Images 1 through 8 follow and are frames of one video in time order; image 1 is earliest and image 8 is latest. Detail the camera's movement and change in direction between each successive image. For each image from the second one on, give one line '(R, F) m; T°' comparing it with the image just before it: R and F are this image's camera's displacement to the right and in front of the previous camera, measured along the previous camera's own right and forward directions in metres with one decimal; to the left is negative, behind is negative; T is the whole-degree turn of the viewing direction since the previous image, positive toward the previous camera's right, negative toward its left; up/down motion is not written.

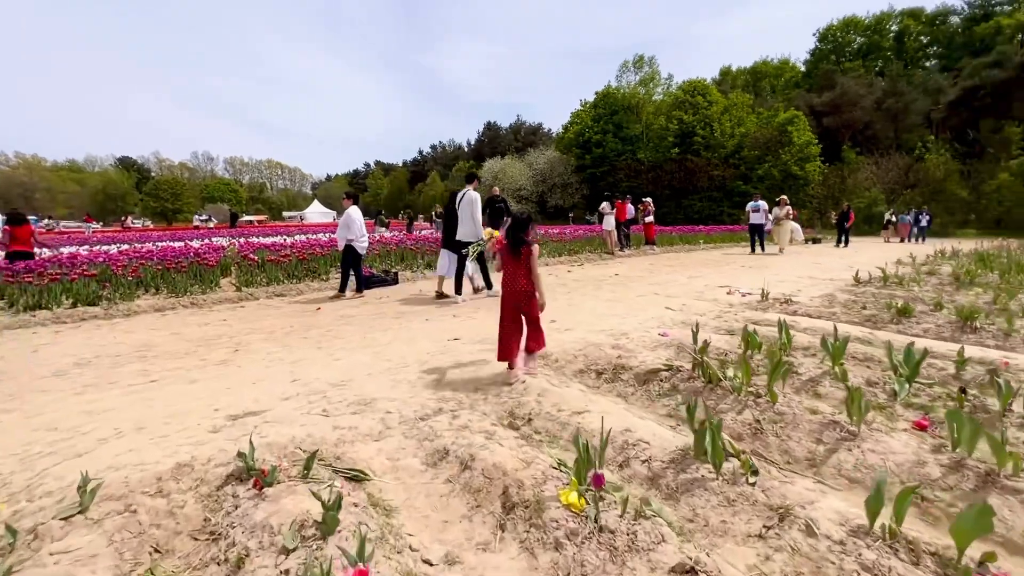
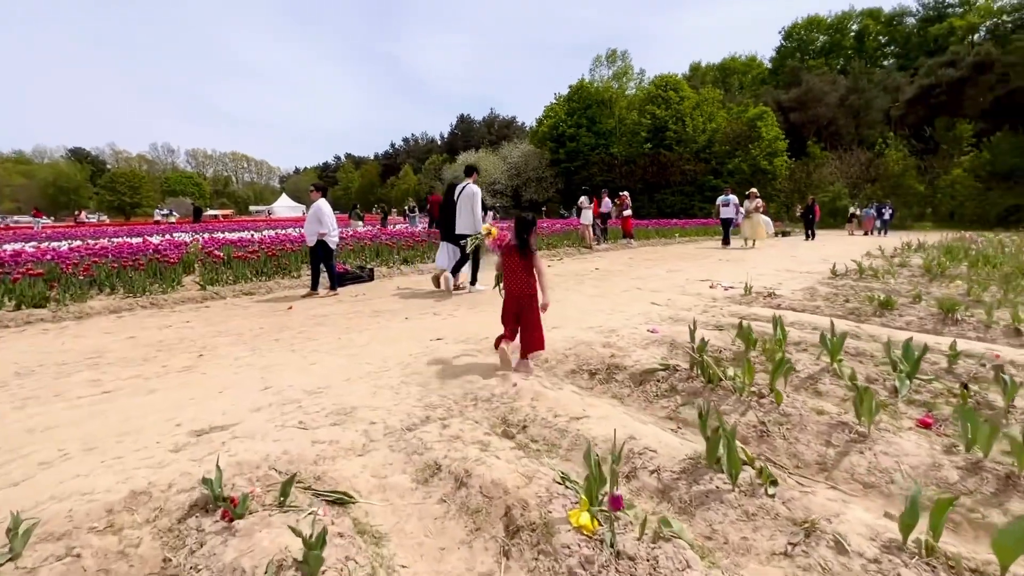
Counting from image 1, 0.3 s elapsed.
(-0.1, +0.3) m; +3°
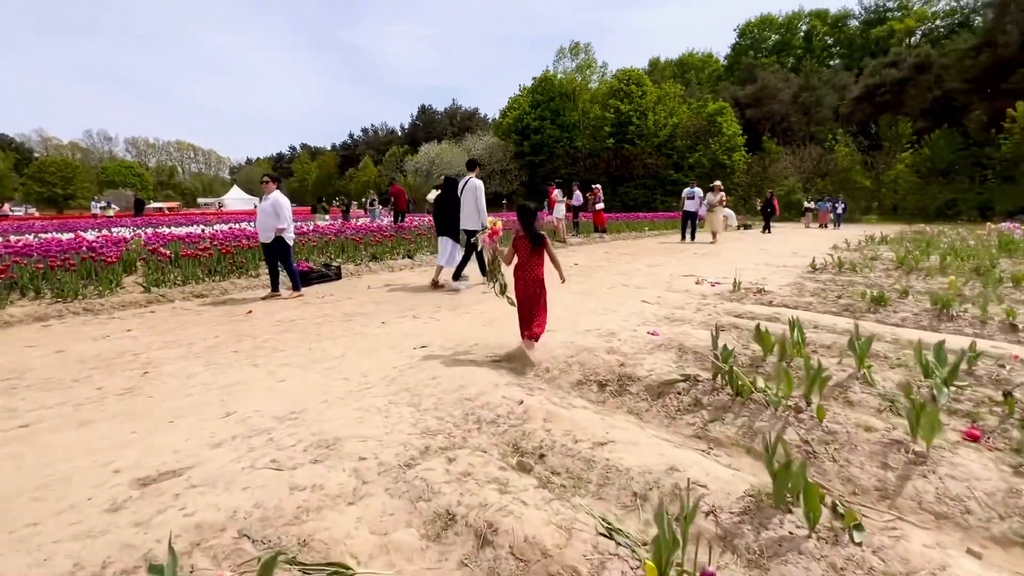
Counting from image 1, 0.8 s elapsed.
(-0.3, +0.5) m; +4°
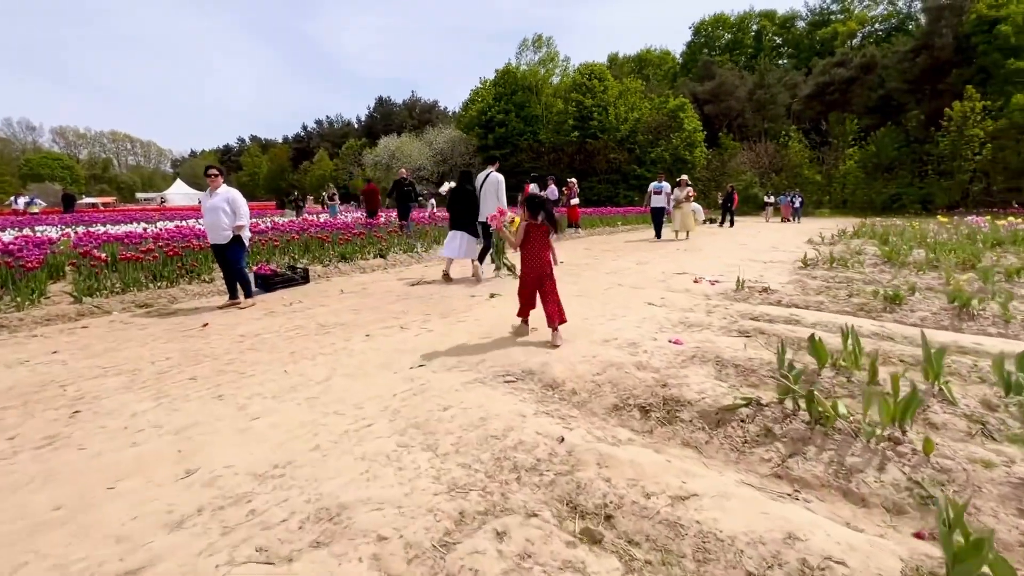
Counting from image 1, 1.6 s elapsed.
(-0.5, +0.7) m; +5°
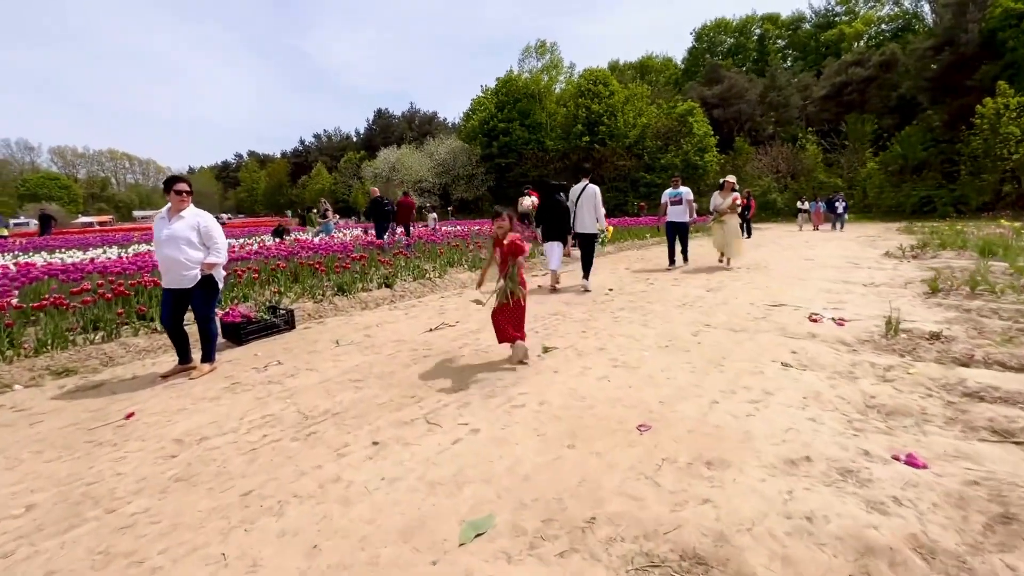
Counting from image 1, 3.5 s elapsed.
(-0.7, +2.1) m; 0°
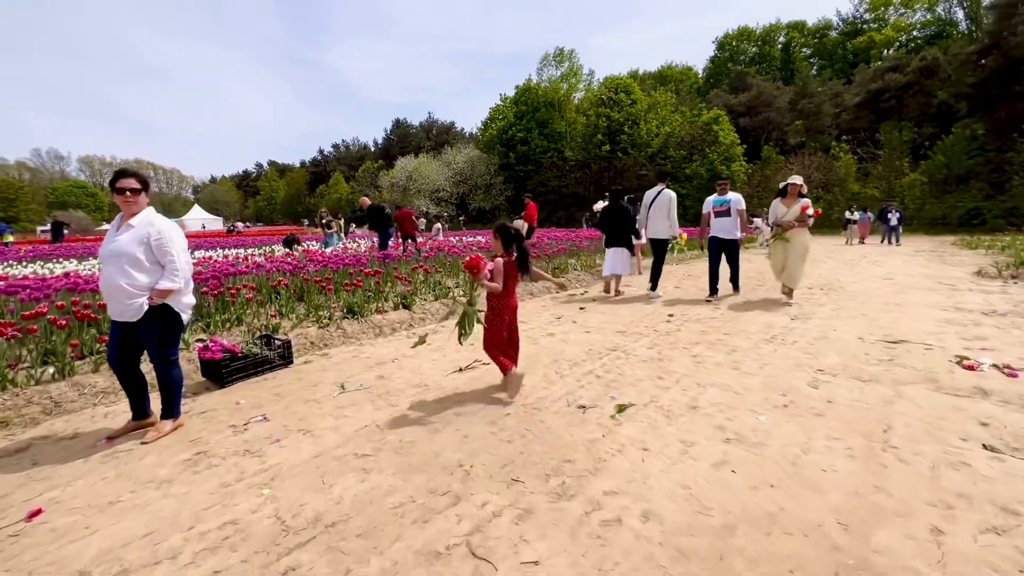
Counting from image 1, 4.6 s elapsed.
(-0.4, +1.4) m; -2°
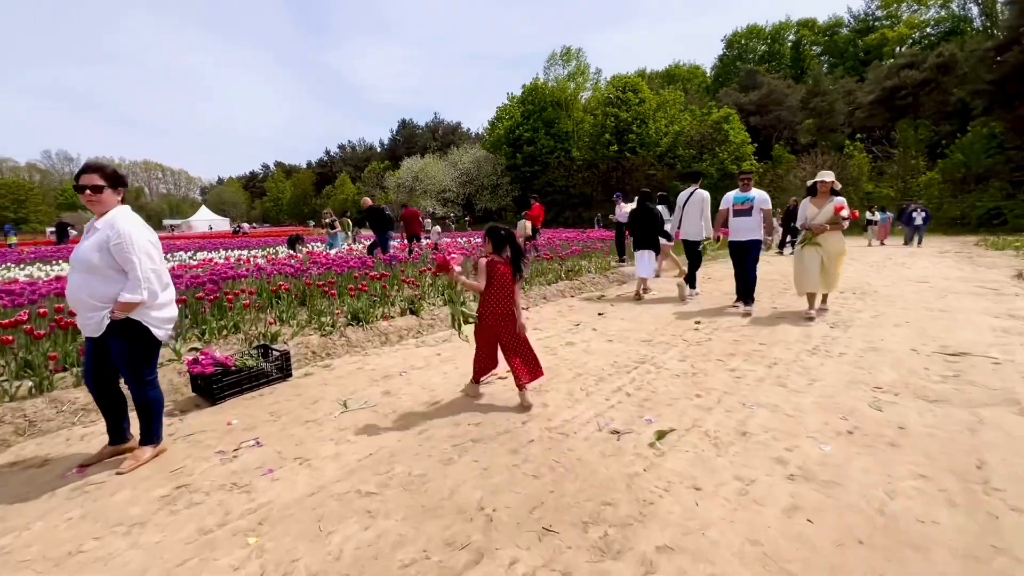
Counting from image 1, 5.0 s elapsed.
(-0.1, +0.5) m; -1°
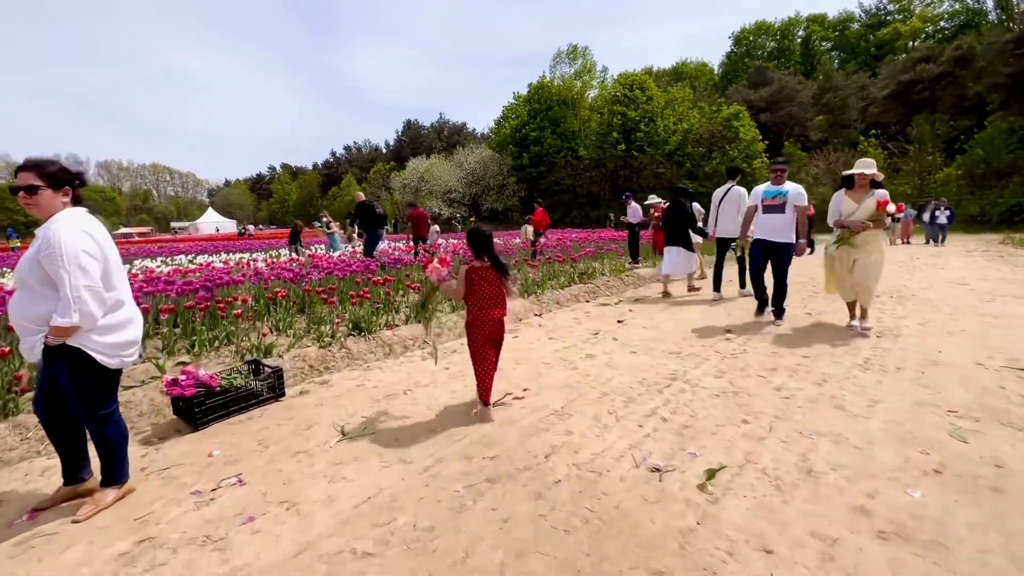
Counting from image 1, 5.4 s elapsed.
(-0.1, +0.5) m; -1°
